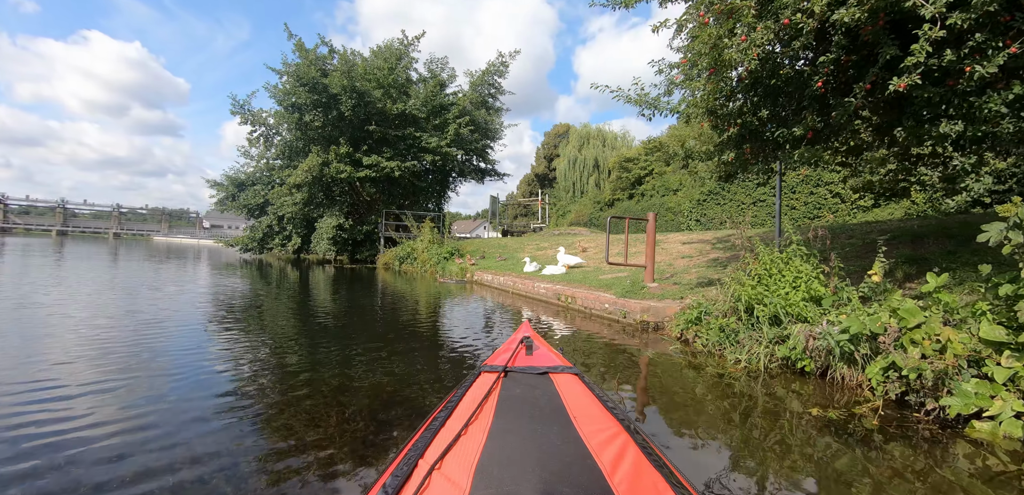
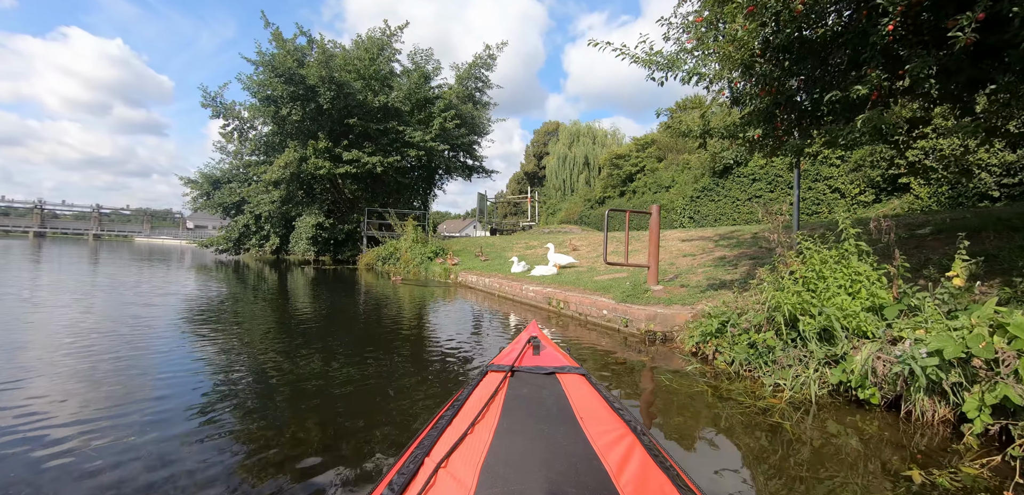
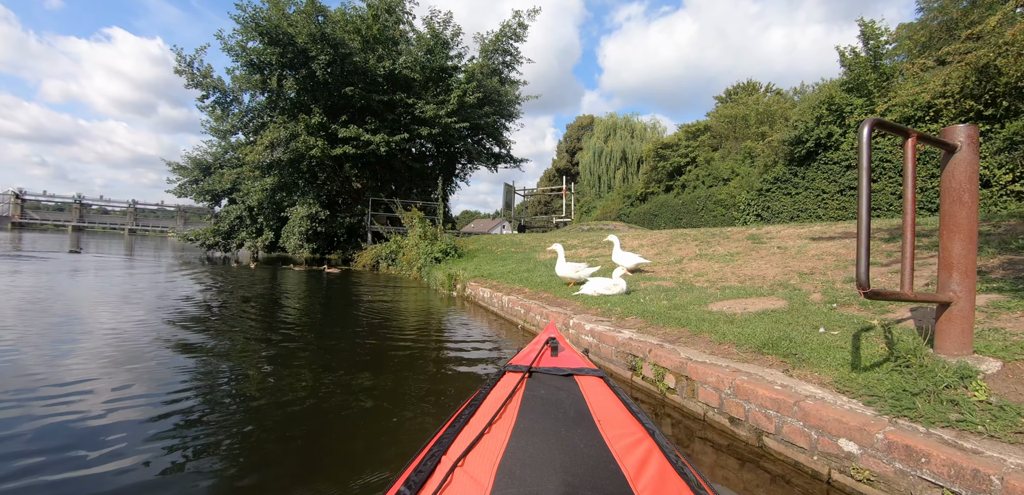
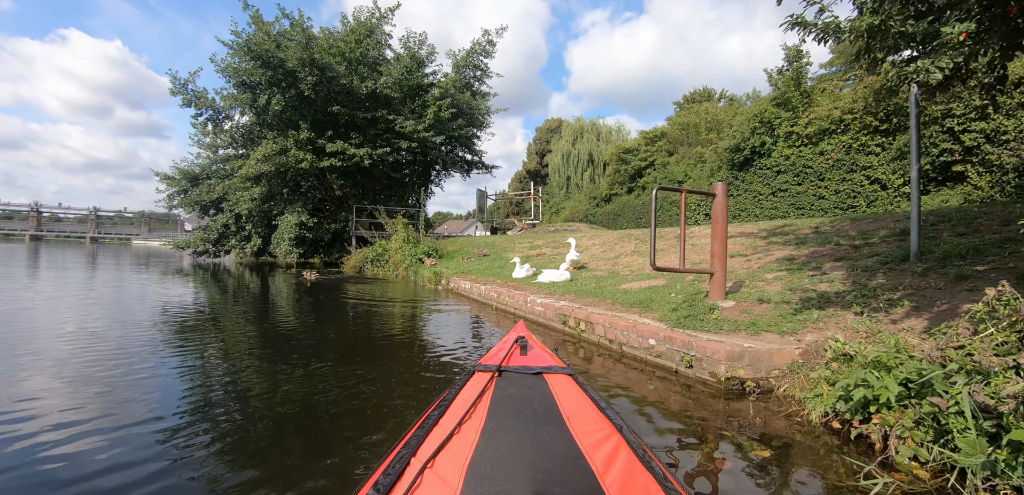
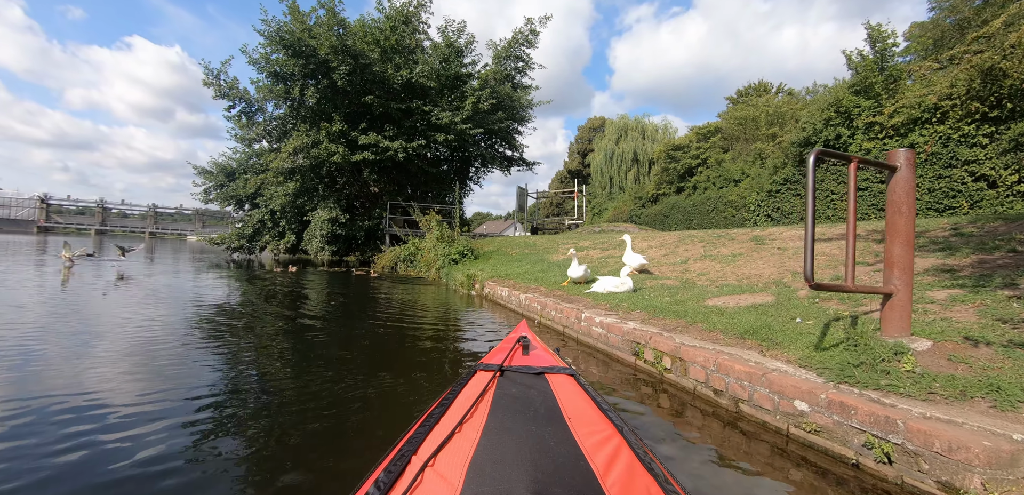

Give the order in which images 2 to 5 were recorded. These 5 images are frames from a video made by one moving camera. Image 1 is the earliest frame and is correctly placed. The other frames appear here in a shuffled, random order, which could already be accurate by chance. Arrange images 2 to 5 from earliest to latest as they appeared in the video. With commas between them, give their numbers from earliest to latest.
2, 4, 5, 3
